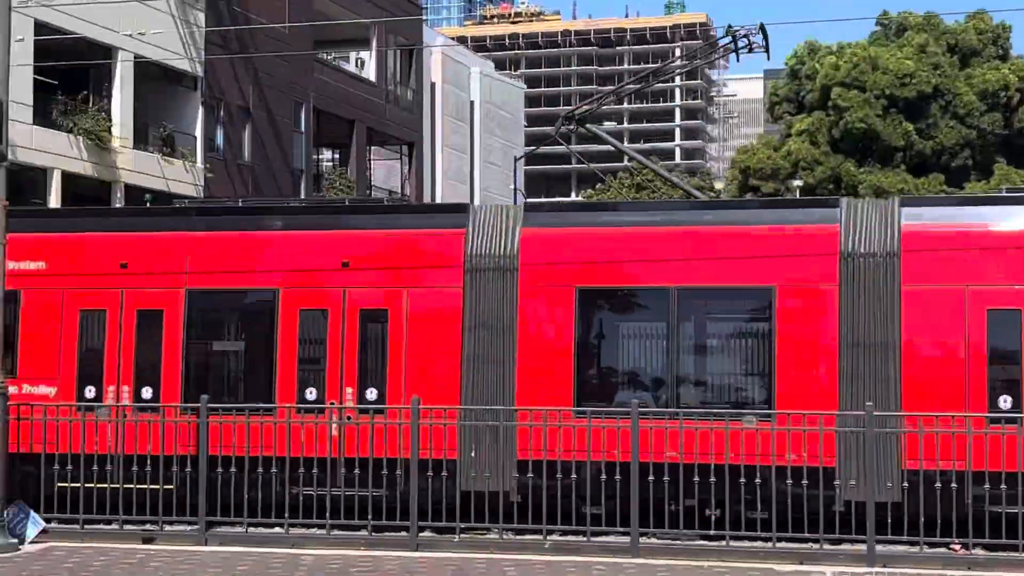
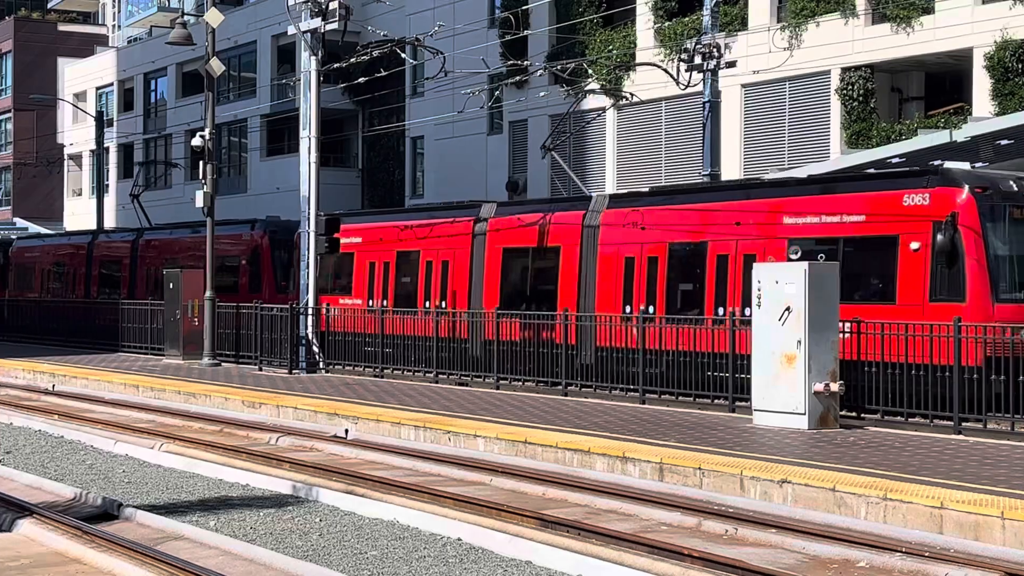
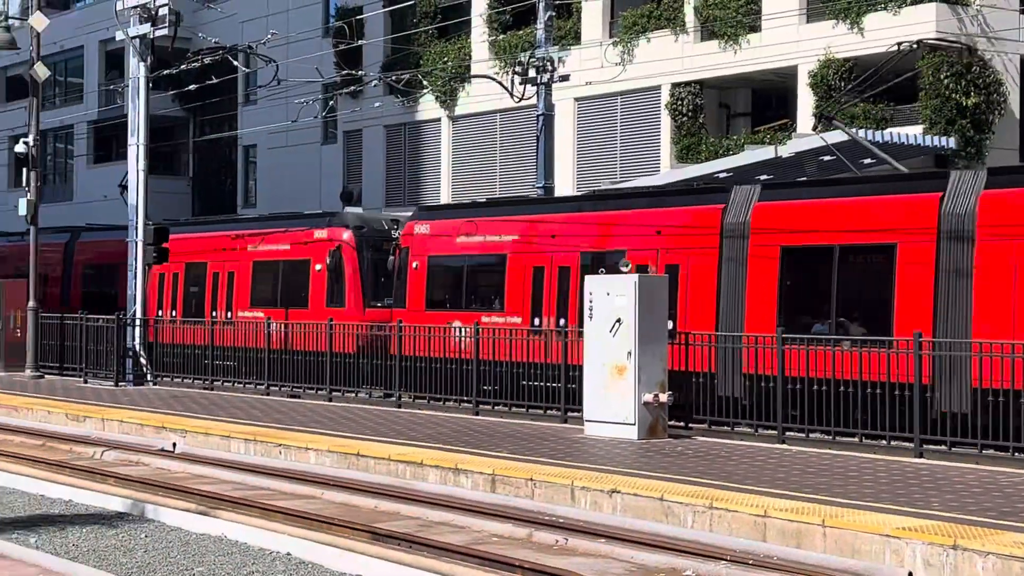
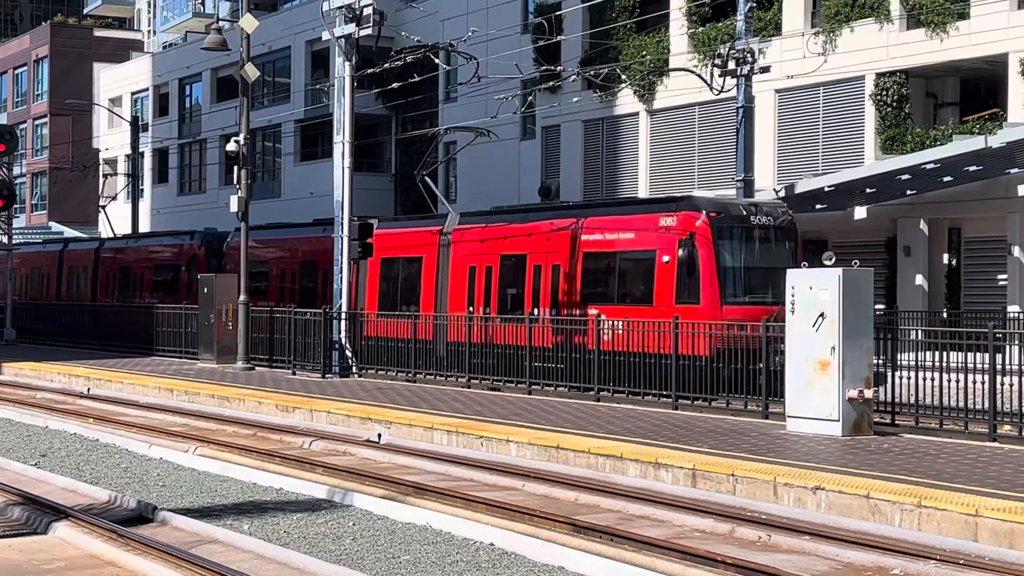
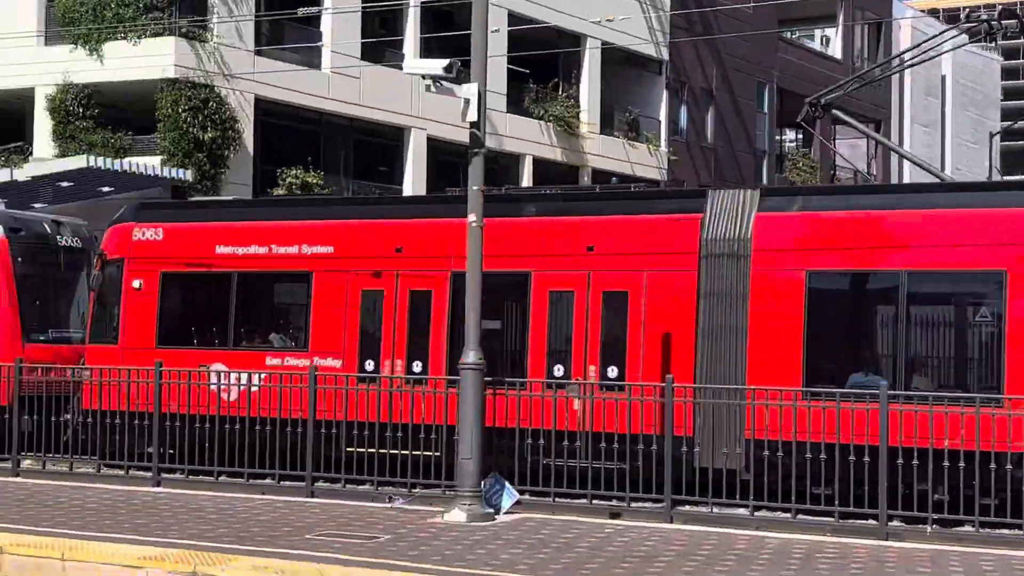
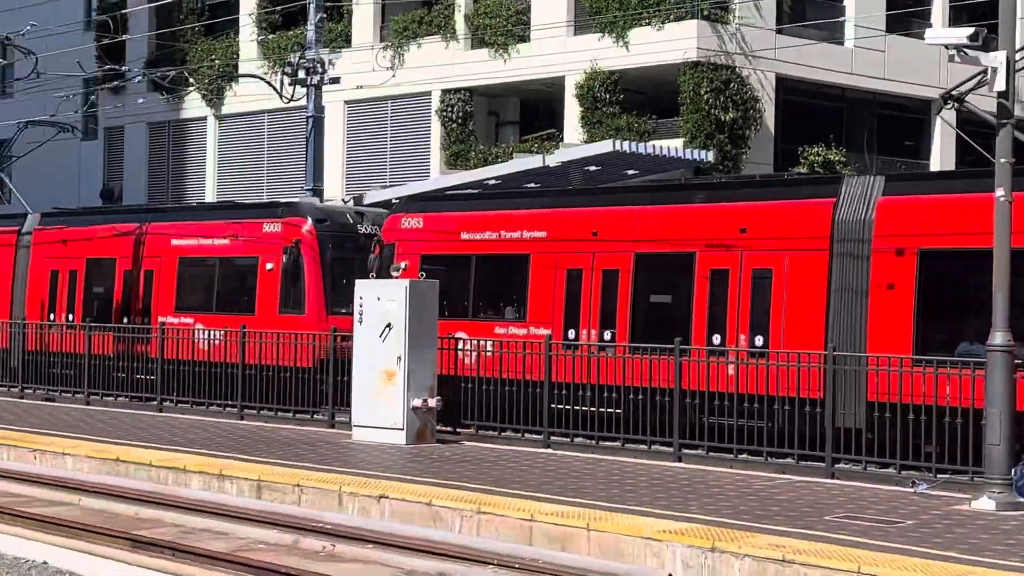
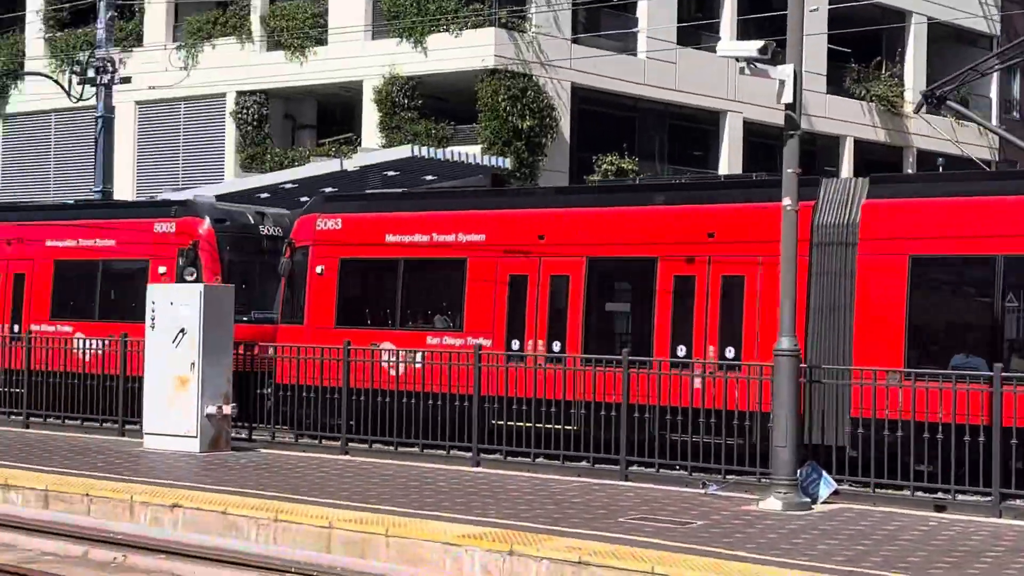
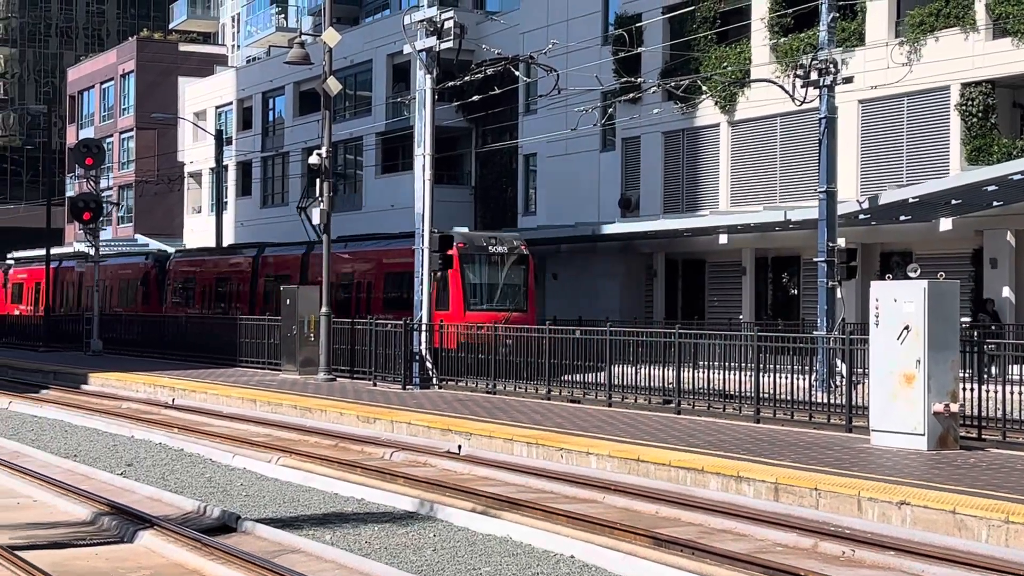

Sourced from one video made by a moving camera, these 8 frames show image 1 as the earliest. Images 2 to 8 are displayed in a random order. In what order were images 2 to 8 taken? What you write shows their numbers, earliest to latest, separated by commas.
5, 7, 6, 3, 2, 4, 8
